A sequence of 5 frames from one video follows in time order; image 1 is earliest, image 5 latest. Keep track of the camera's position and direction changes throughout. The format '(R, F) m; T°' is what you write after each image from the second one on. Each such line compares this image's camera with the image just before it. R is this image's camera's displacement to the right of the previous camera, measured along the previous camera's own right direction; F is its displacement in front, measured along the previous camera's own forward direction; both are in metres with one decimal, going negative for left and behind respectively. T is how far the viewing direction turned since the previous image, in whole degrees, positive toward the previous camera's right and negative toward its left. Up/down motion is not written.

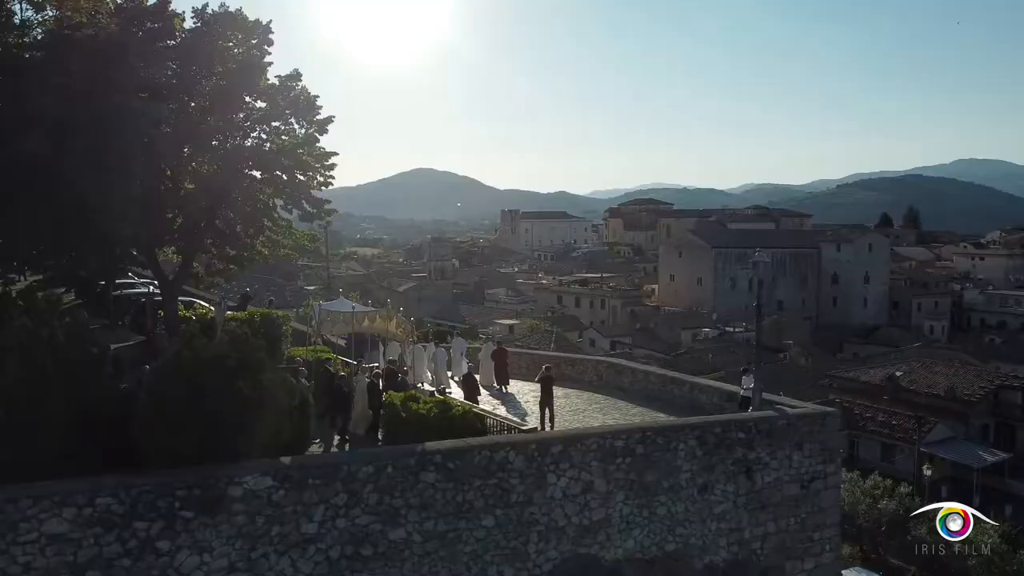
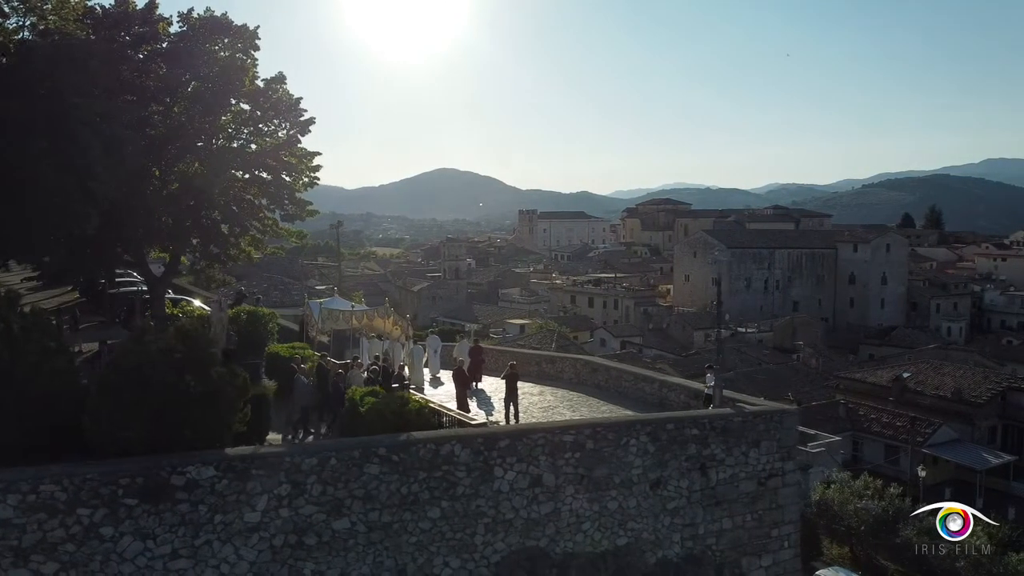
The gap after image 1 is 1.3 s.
(+0.6, -0.1) m; -1°
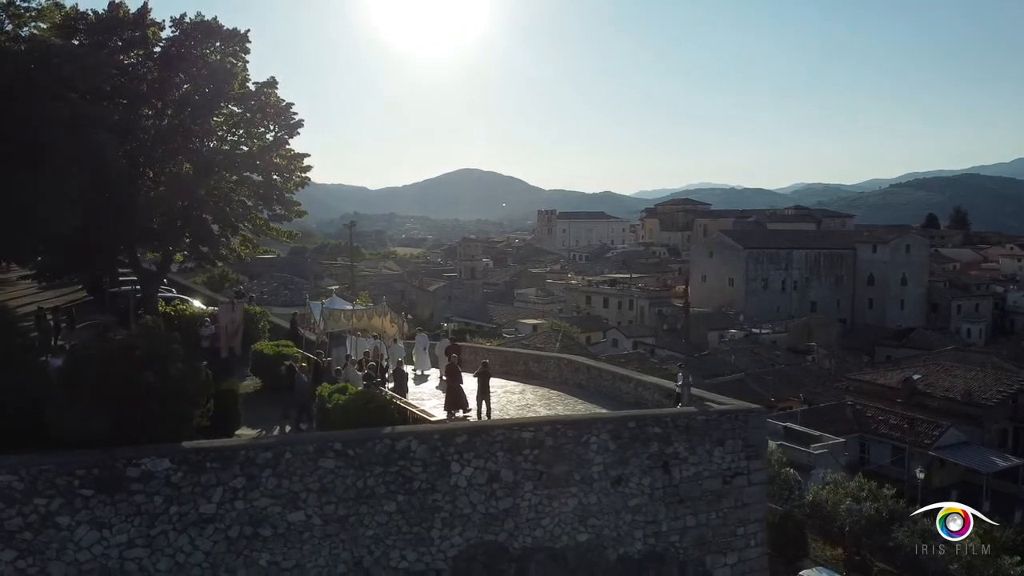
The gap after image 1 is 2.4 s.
(+0.5, -0.1) m; -2°
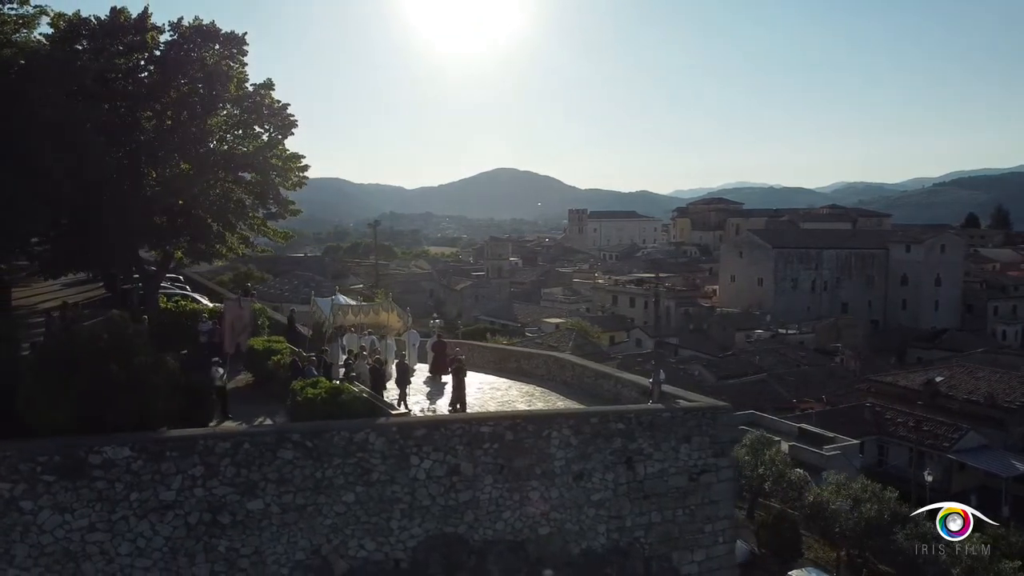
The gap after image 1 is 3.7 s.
(+0.7, -0.1) m; -2°
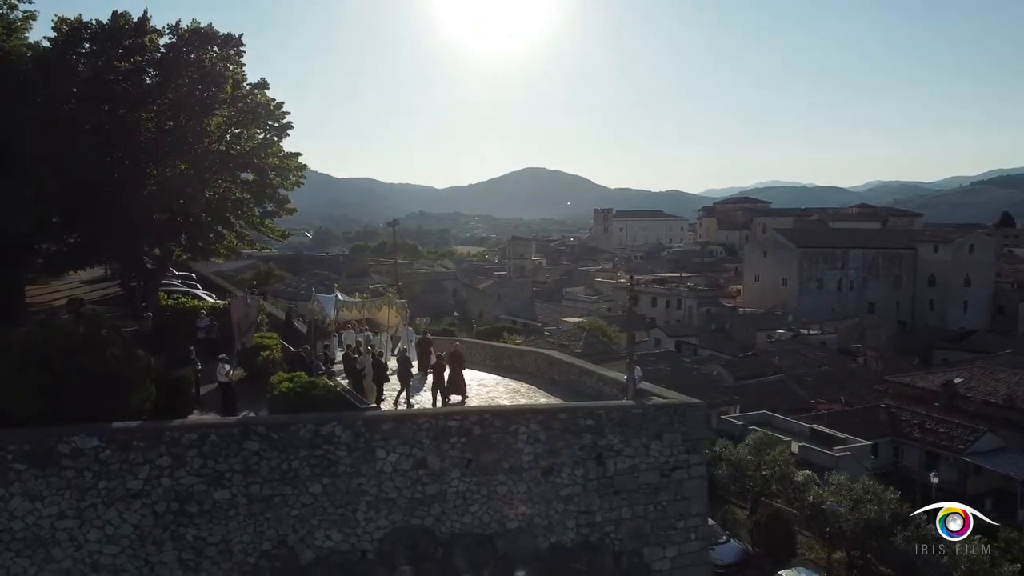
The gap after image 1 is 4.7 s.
(+0.6, -0.1) m; -2°
